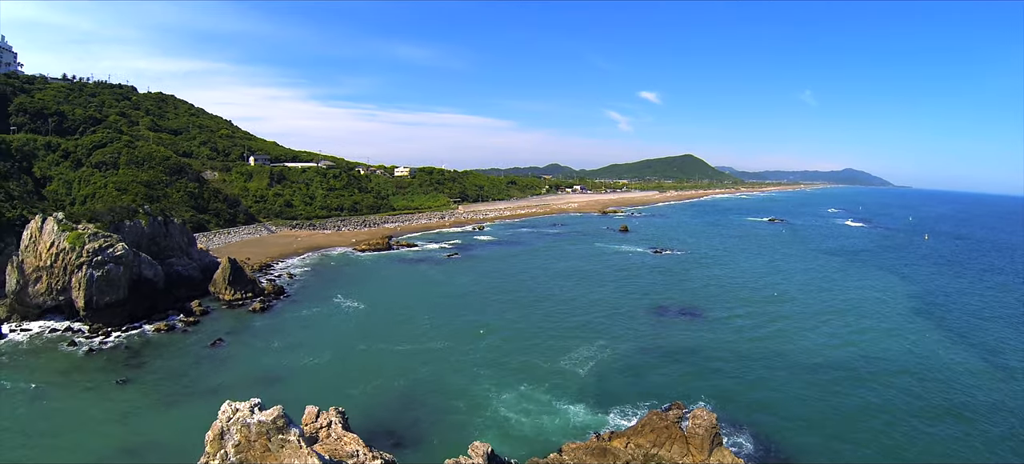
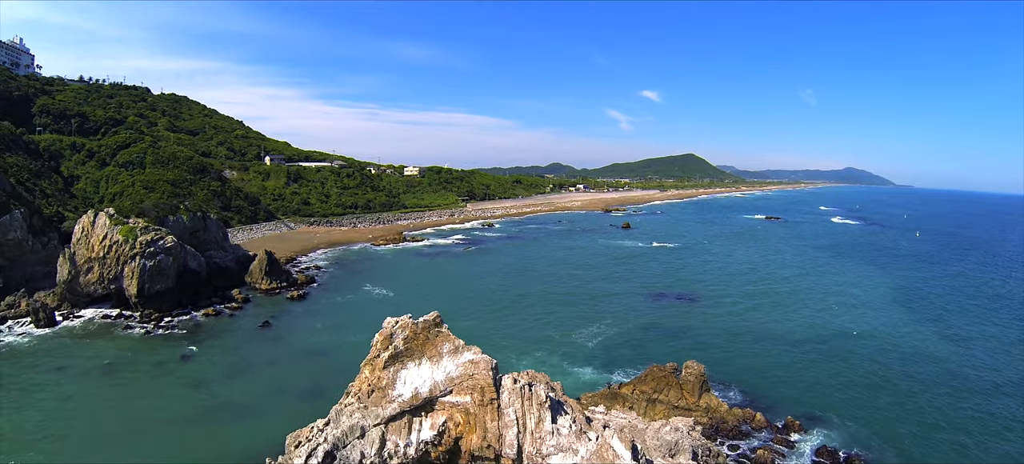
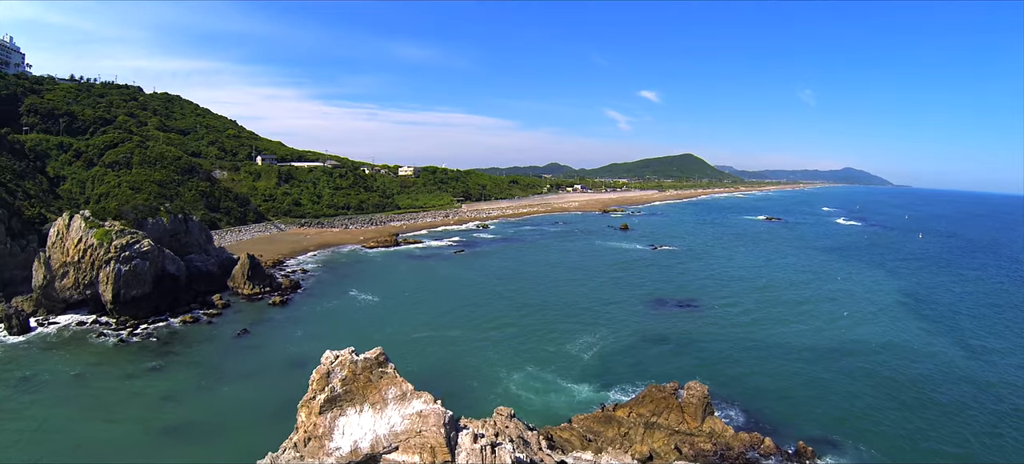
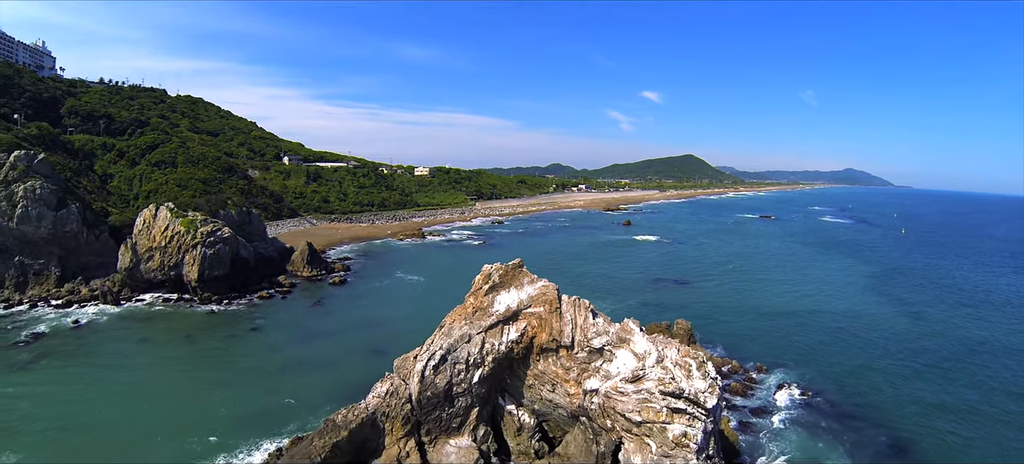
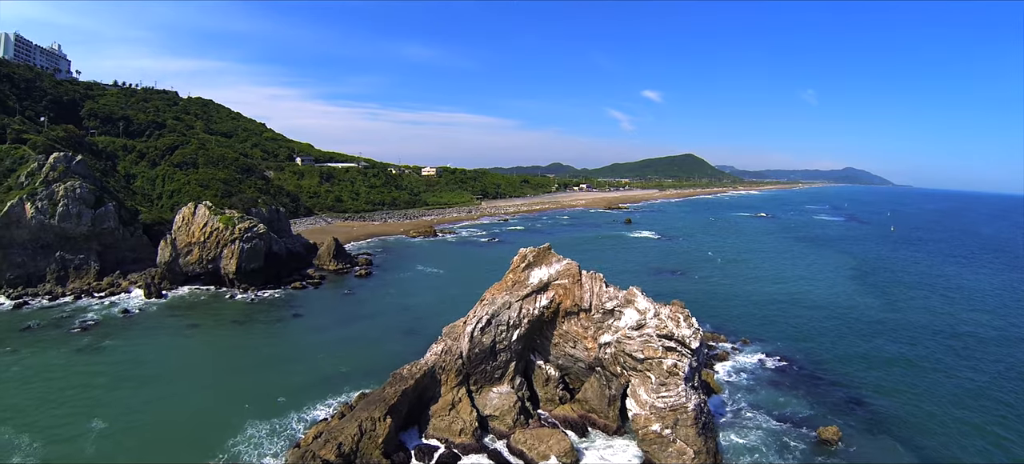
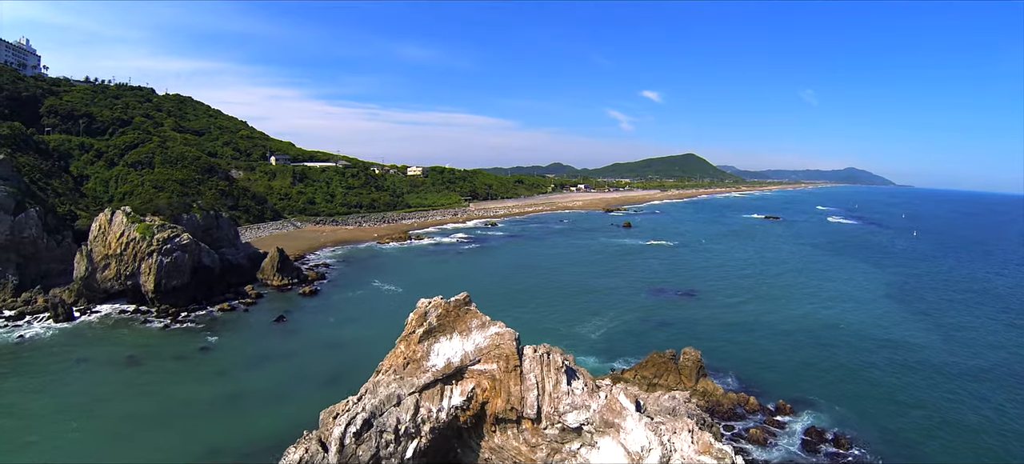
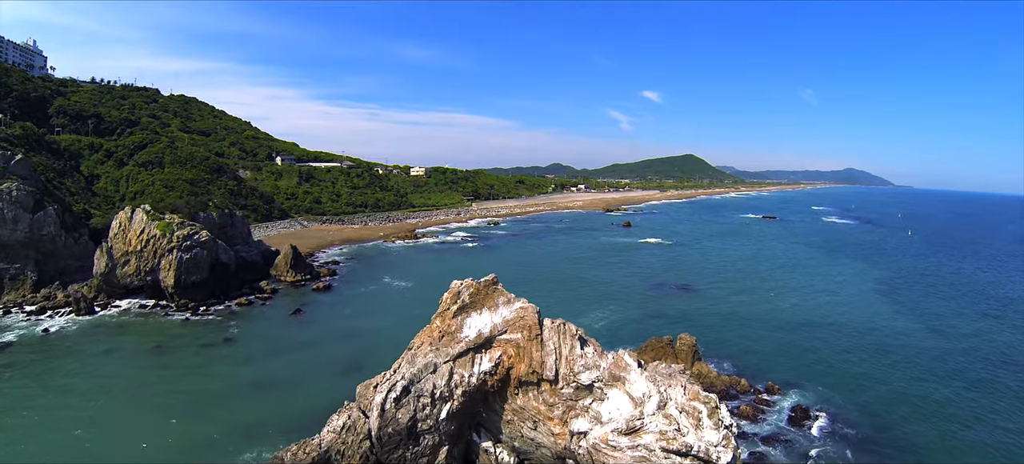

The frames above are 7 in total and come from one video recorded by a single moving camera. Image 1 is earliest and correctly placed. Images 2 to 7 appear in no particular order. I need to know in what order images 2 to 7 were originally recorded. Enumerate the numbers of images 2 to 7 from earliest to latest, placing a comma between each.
3, 2, 6, 7, 4, 5
